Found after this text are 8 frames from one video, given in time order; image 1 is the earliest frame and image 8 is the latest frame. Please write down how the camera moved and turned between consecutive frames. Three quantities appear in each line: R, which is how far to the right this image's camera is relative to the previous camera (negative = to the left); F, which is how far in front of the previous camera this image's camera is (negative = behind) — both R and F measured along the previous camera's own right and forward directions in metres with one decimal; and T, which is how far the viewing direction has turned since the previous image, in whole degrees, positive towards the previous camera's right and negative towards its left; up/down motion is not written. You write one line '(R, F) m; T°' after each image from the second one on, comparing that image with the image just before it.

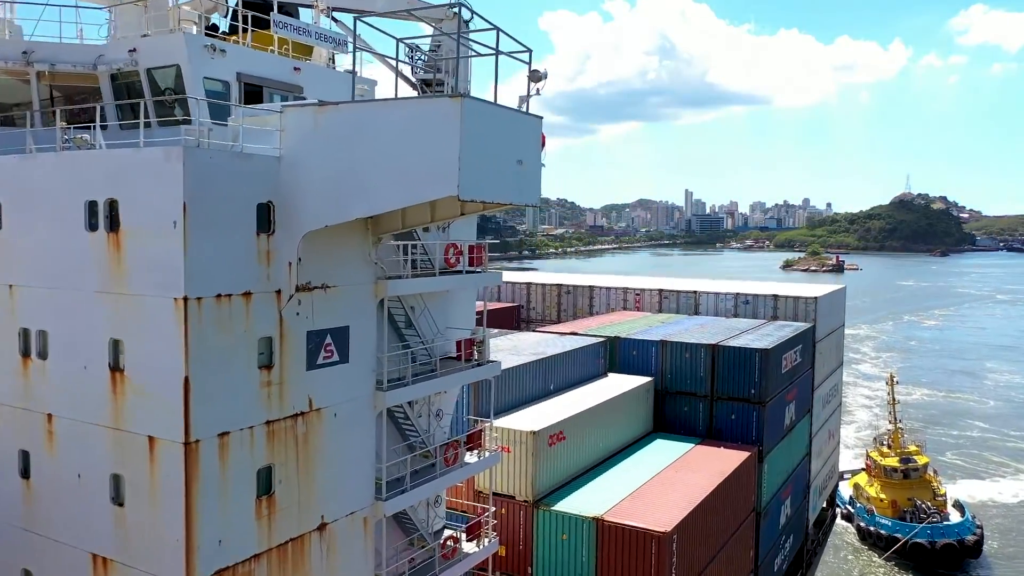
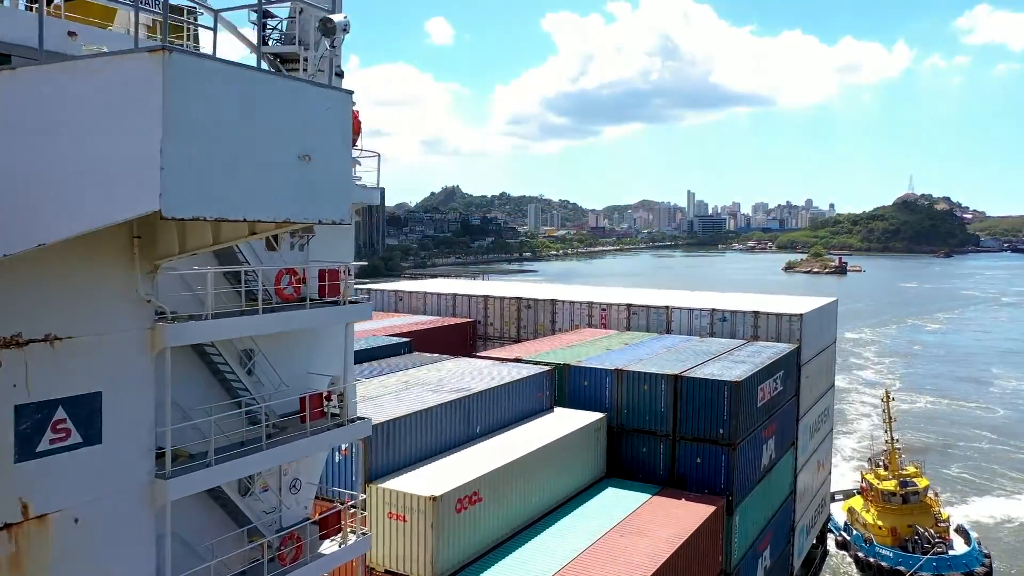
(+1.1, +2.0) m; 0°
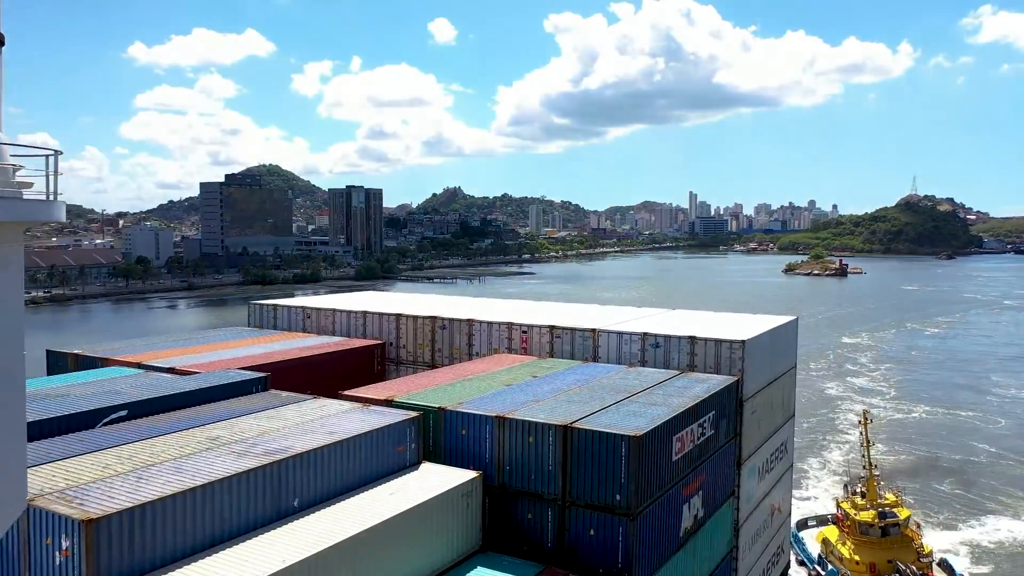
(+1.8, +2.2) m; 0°
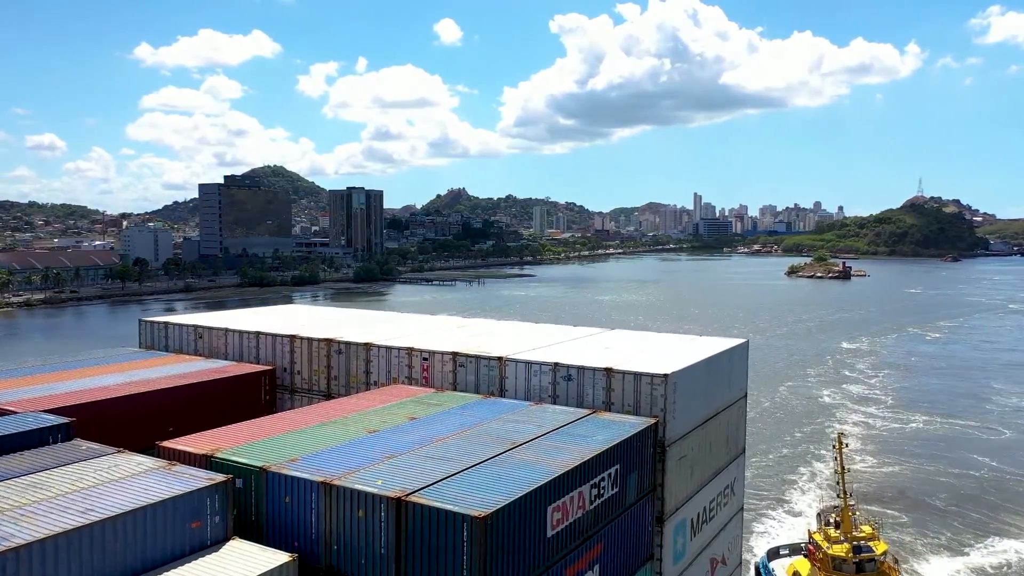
(+1.7, +2.0) m; 0°
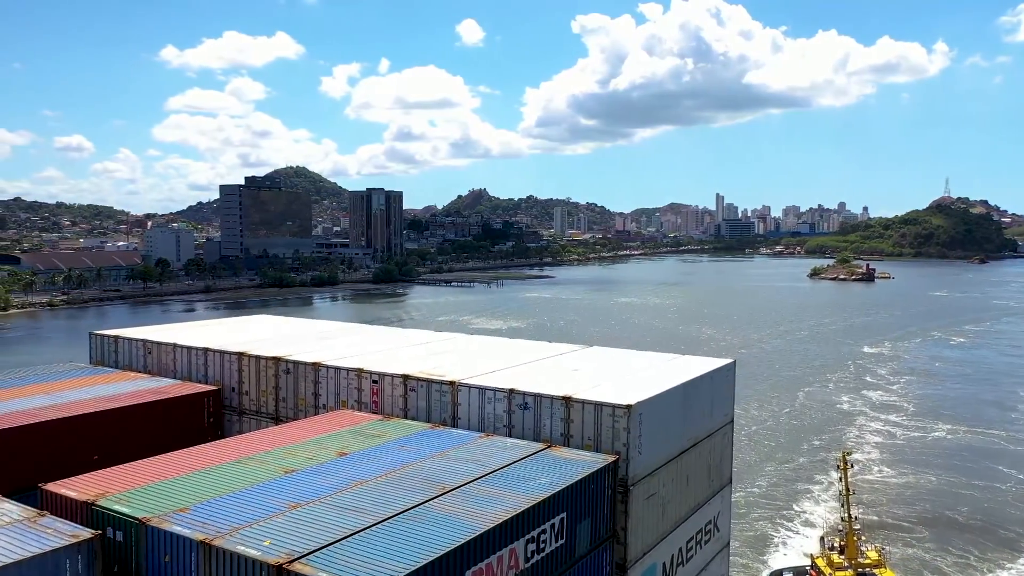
(+0.9, +1.1) m; -2°
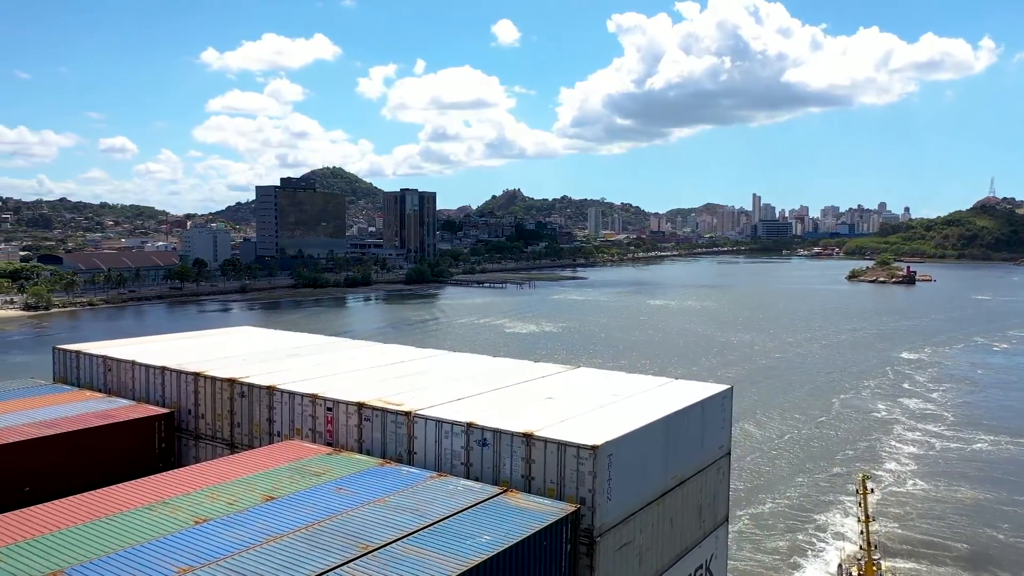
(+0.9, +1.1) m; -2°
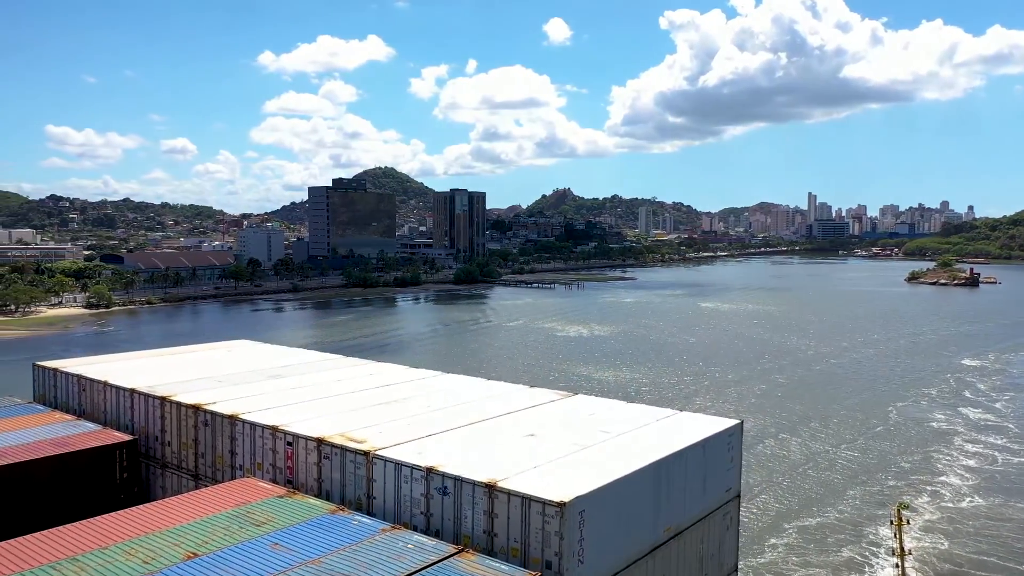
(+0.9, +1.1) m; -4°
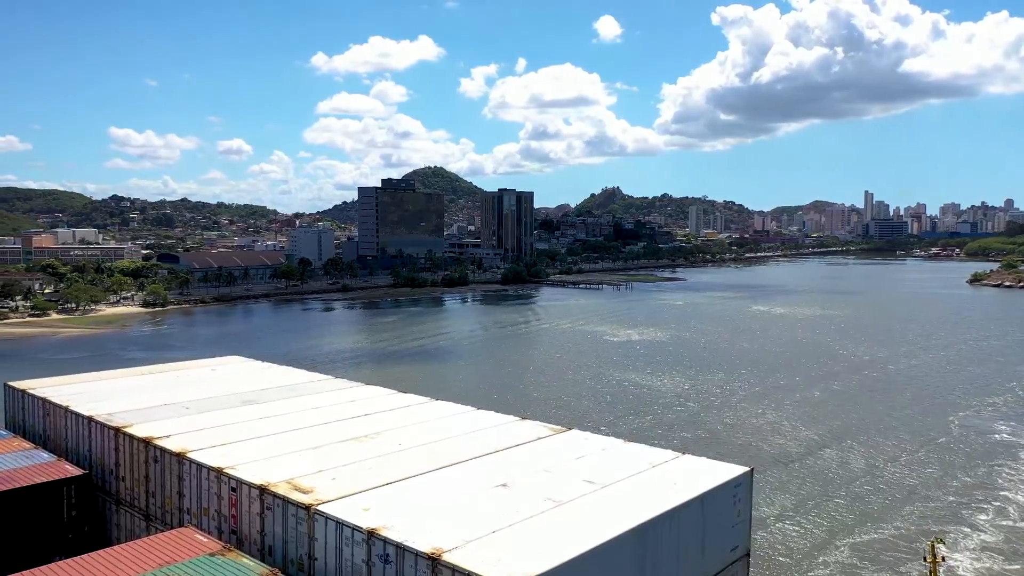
(+0.6, +0.9) m; -3°
